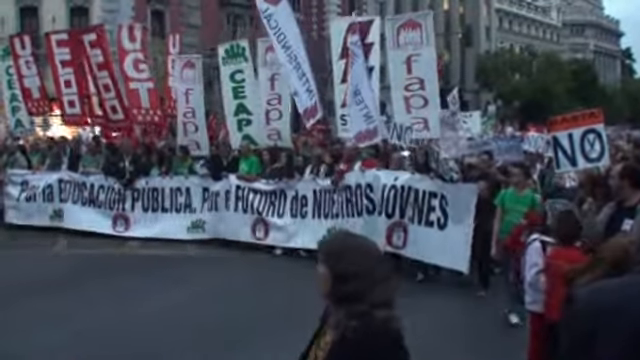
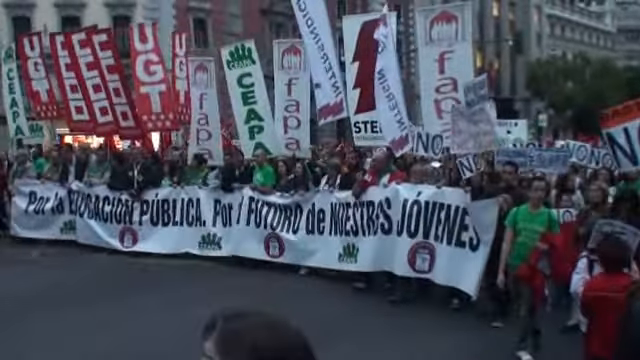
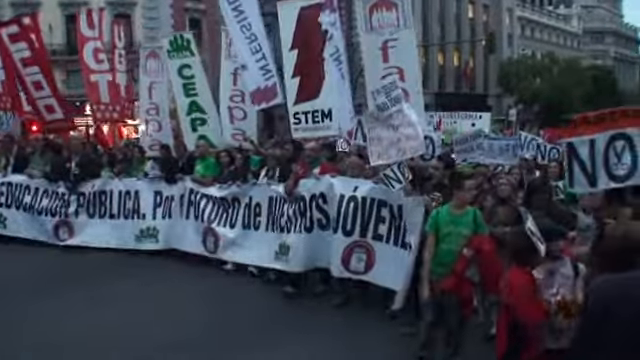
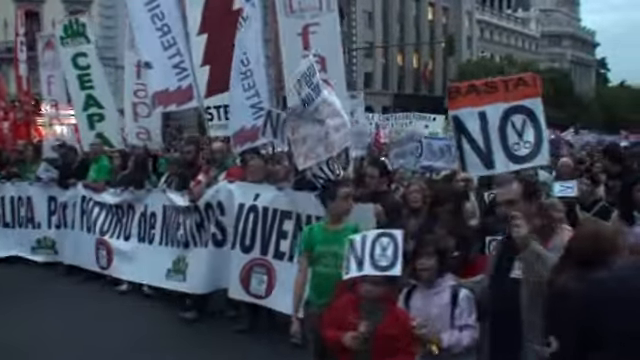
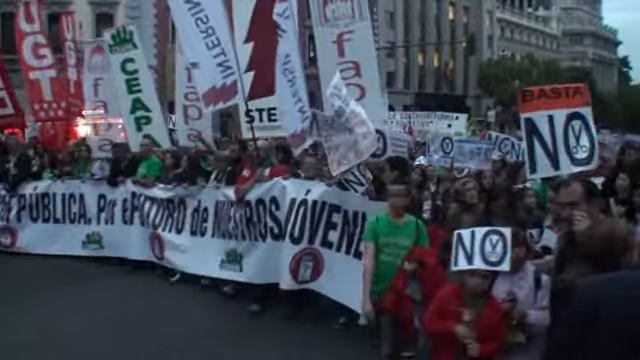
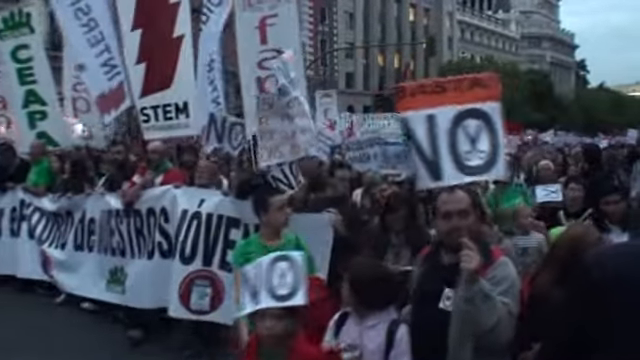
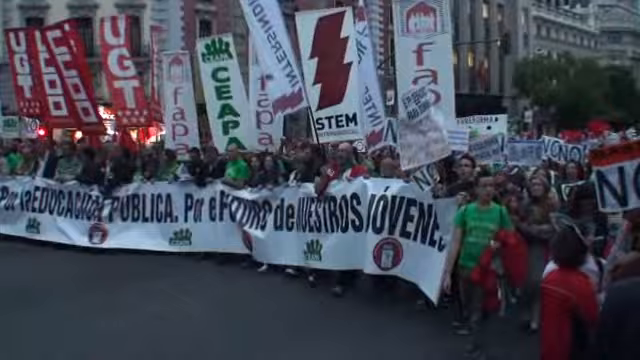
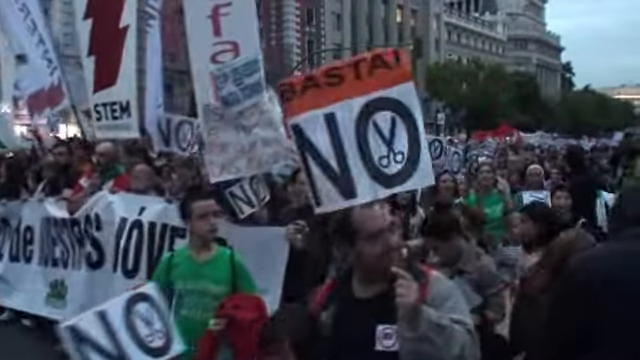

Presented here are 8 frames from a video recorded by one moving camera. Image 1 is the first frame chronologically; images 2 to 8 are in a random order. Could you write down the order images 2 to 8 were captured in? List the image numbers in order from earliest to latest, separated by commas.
2, 7, 3, 5, 4, 6, 8
